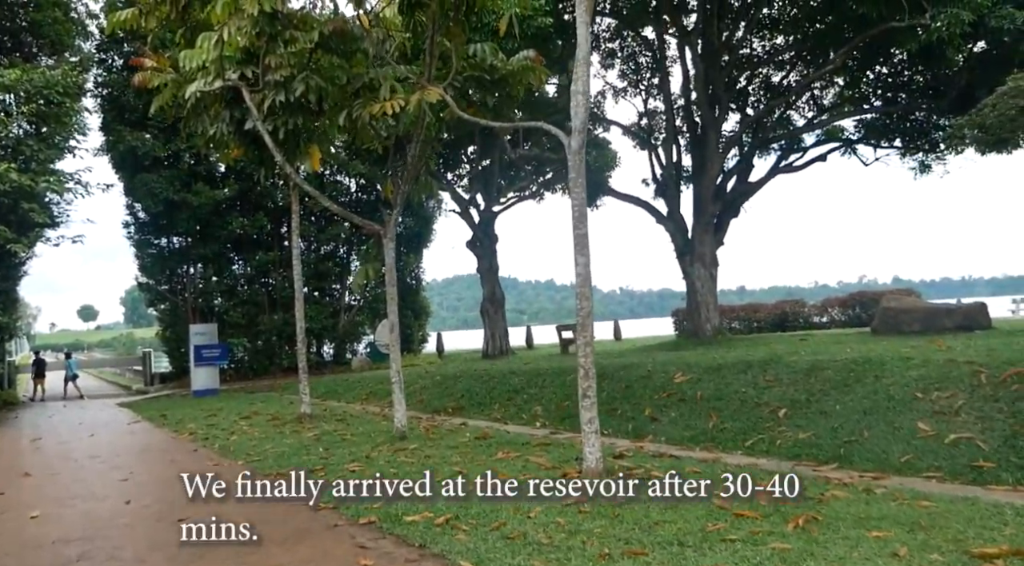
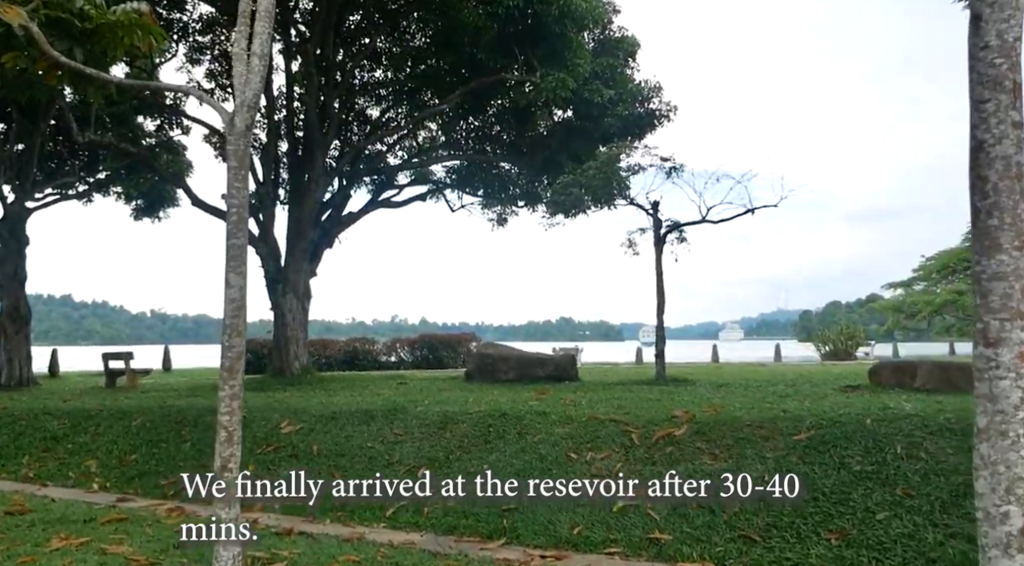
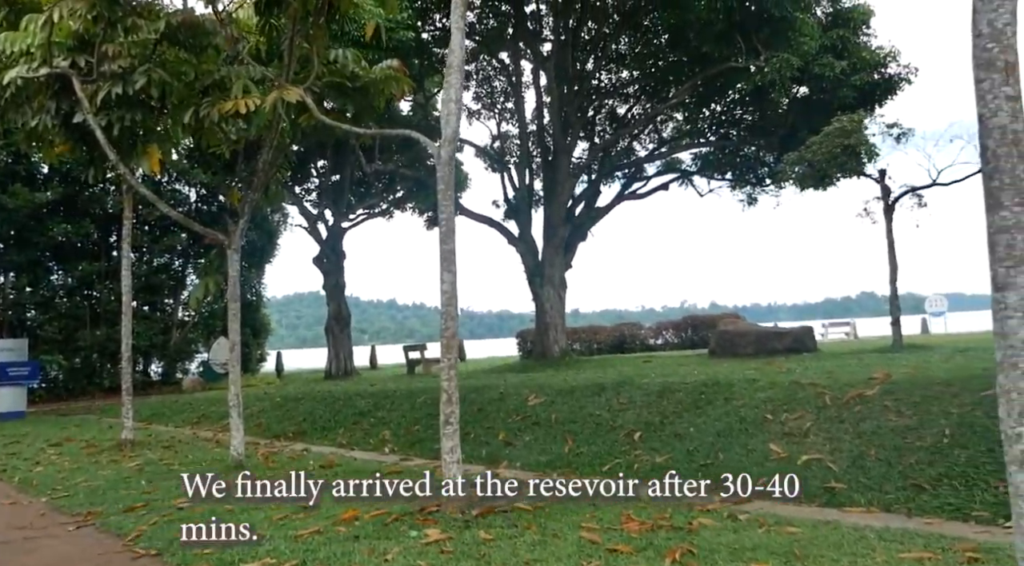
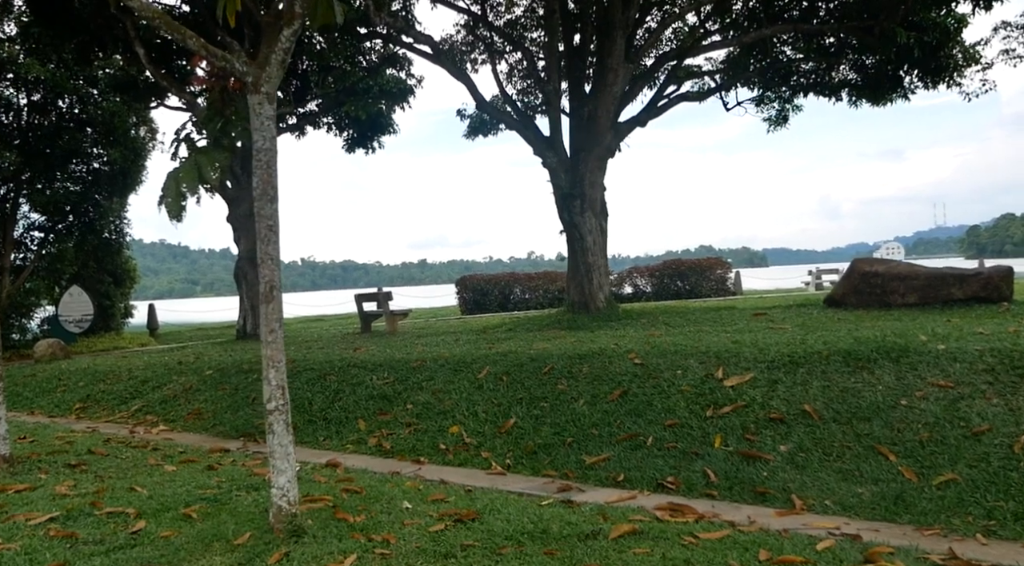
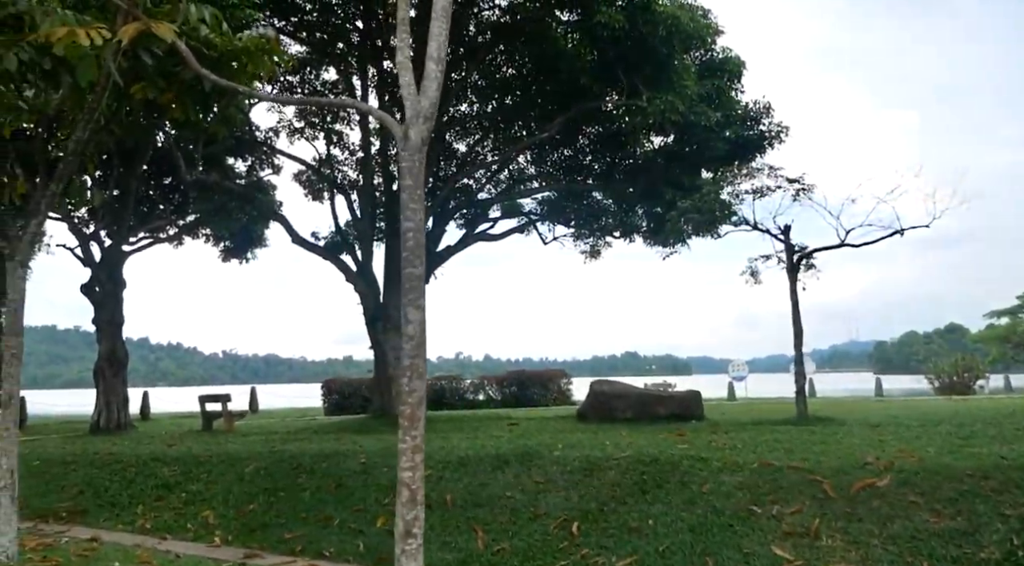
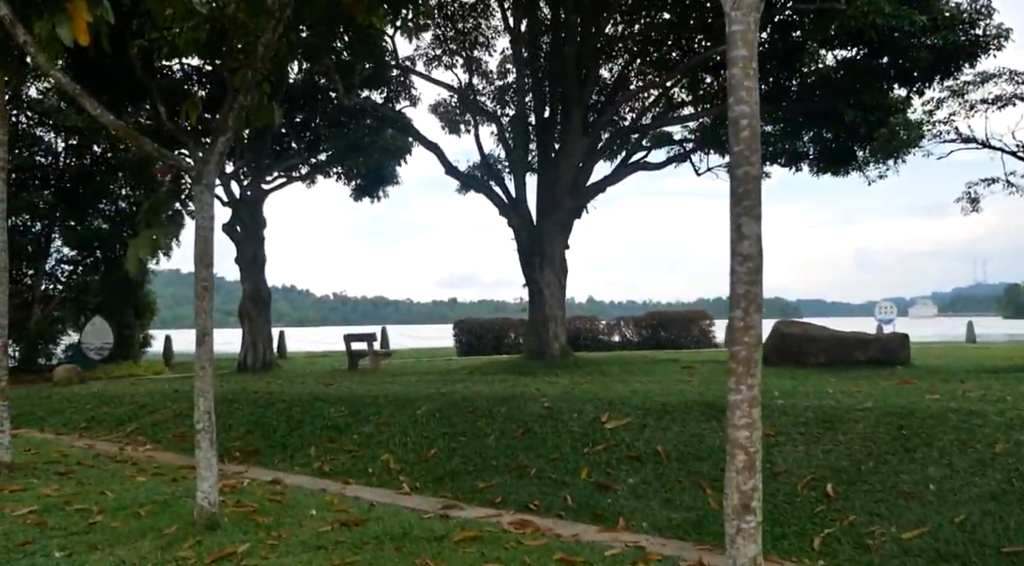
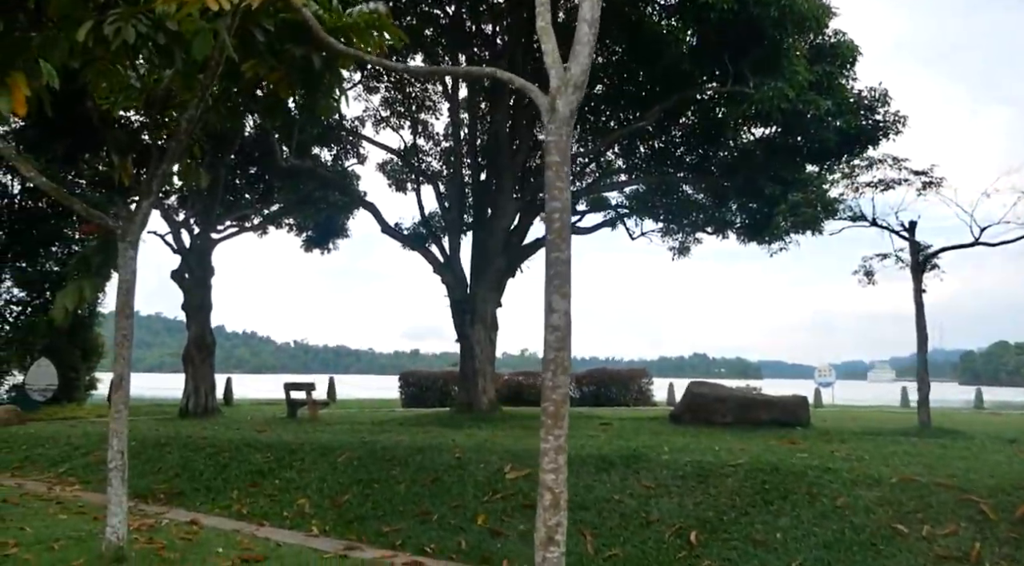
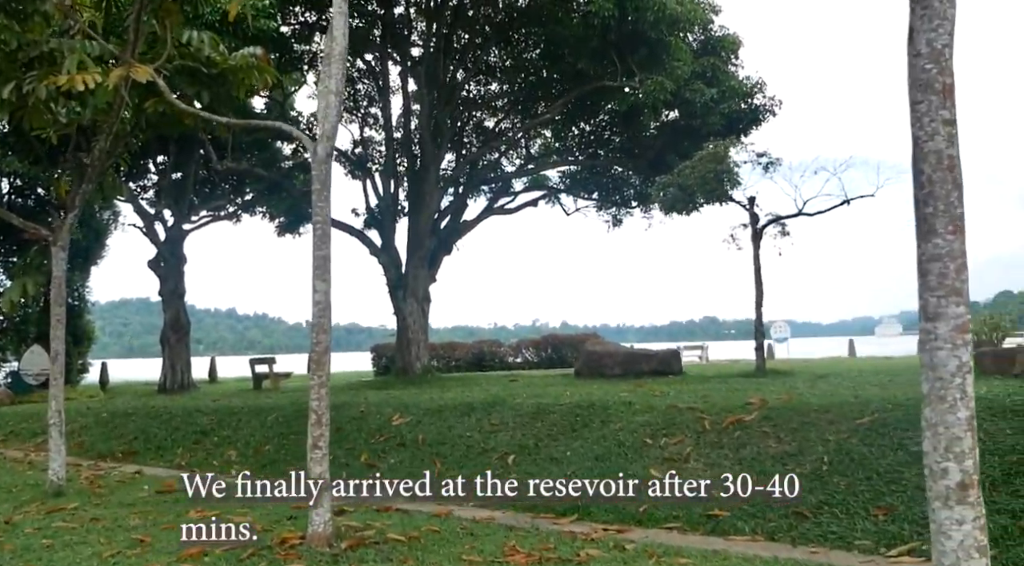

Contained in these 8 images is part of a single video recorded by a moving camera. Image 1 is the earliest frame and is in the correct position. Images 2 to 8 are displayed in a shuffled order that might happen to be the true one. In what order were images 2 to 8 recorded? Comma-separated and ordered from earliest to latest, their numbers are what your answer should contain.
3, 8, 2, 5, 7, 6, 4
